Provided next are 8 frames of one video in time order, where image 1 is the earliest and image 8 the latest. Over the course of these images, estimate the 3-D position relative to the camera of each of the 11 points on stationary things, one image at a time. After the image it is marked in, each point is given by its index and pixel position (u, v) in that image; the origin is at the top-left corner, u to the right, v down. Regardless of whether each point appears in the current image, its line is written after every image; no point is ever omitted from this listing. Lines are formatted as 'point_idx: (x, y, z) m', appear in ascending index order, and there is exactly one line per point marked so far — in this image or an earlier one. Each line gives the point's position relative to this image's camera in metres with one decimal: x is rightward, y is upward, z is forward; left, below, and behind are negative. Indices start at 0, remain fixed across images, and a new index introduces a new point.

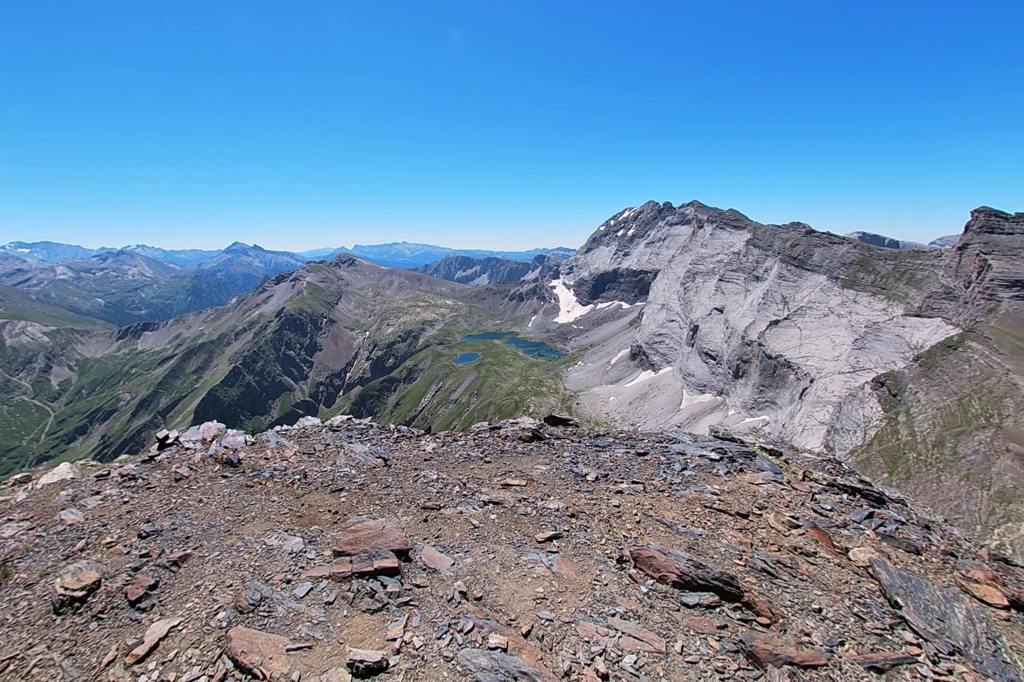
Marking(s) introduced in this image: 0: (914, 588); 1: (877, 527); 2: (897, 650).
0: (+12.3, -7.5, +14.9) m
1: (+14.2, -7.1, +18.6) m
2: (+10.2, -8.2, +12.9) m
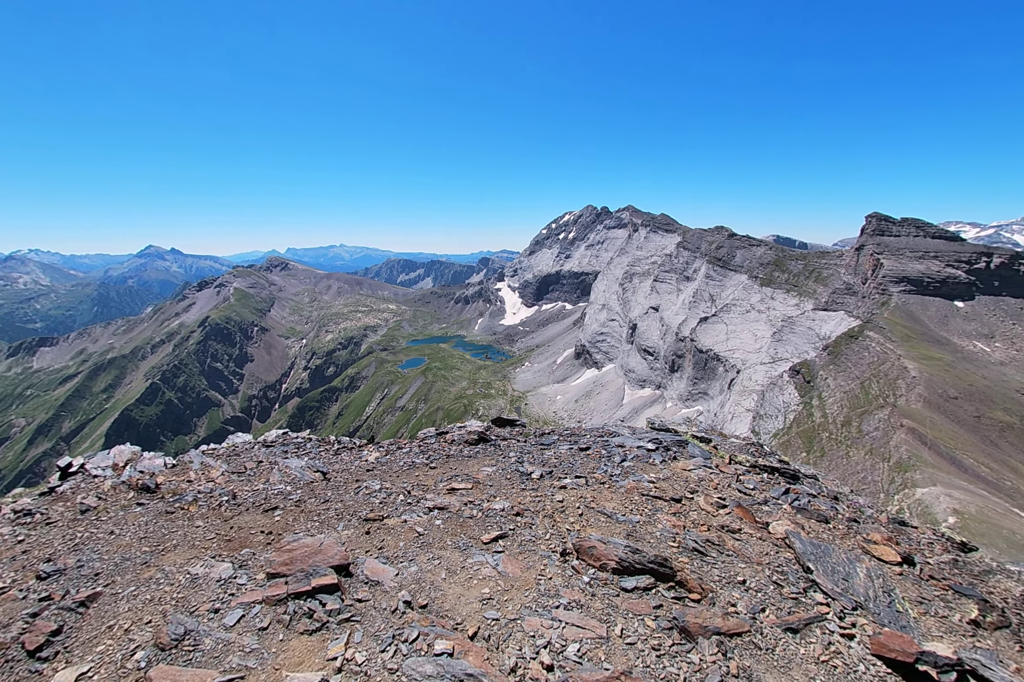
0: (+10.5, -7.1, +16.3) m
1: (+11.9, -6.7, +20.2) m
2: (+8.6, -7.8, +14.1) m
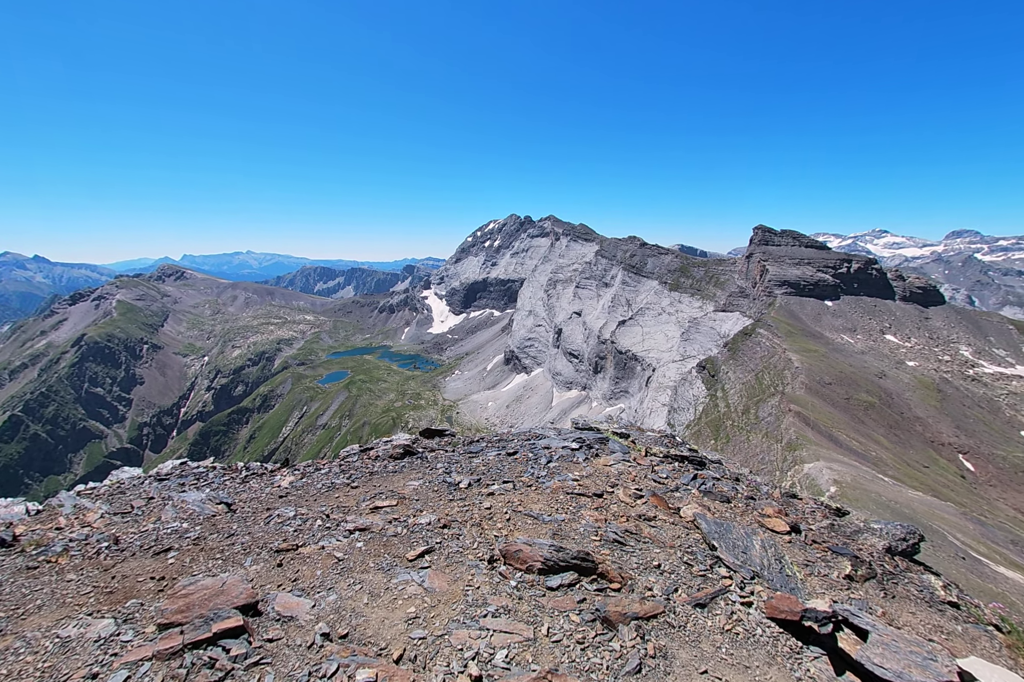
0: (+7.7, -6.9, +17.7) m
1: (+8.5, -6.4, +21.7) m
2: (+6.3, -7.6, +15.1) m
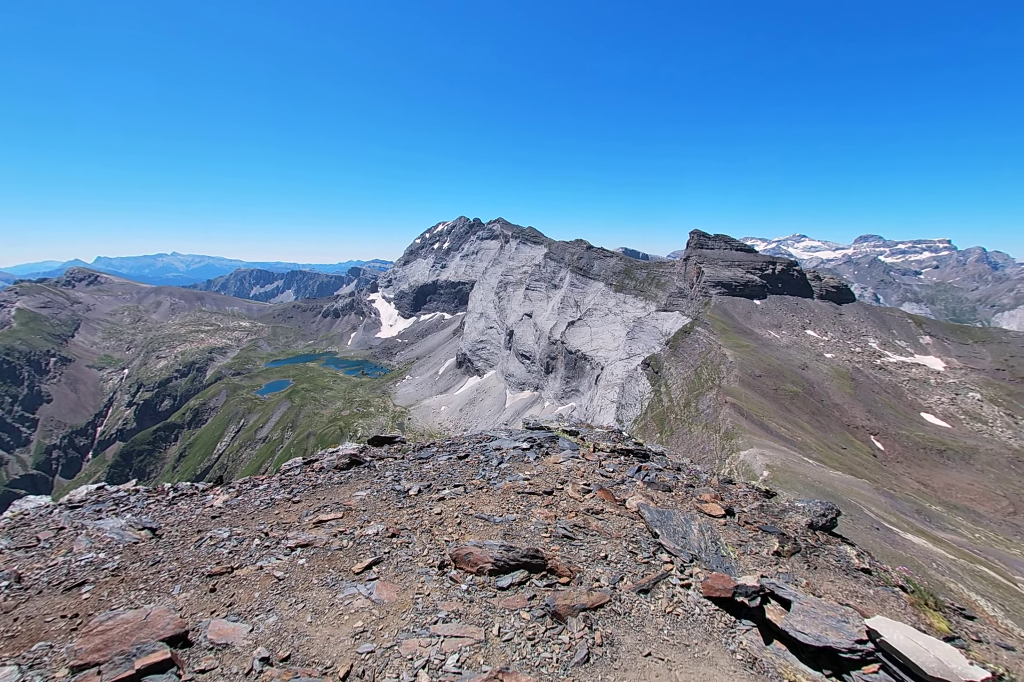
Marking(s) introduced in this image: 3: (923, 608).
0: (+5.8, -6.7, +18.3) m
1: (+6.1, -6.3, +22.5) m
2: (+4.7, -7.4, +15.7) m
3: (+13.3, -8.6, +15.9) m
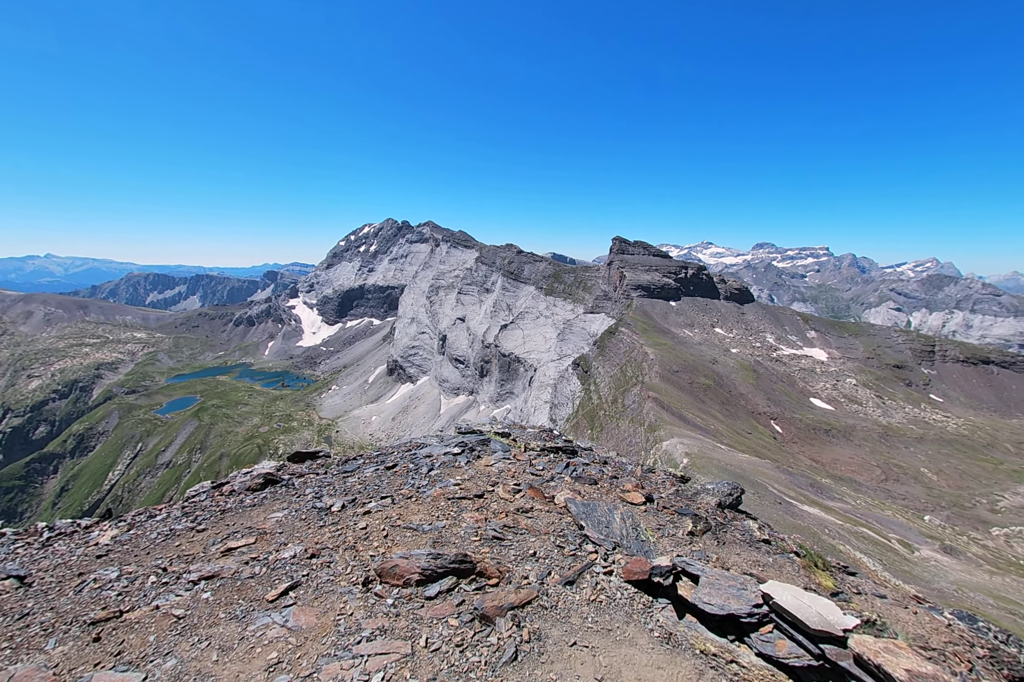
0: (+3.0, -6.6, +18.9) m
1: (+2.6, -6.2, +23.0) m
2: (+2.3, -7.3, +16.0) m
3: (+10.9, -8.2, +17.5) m
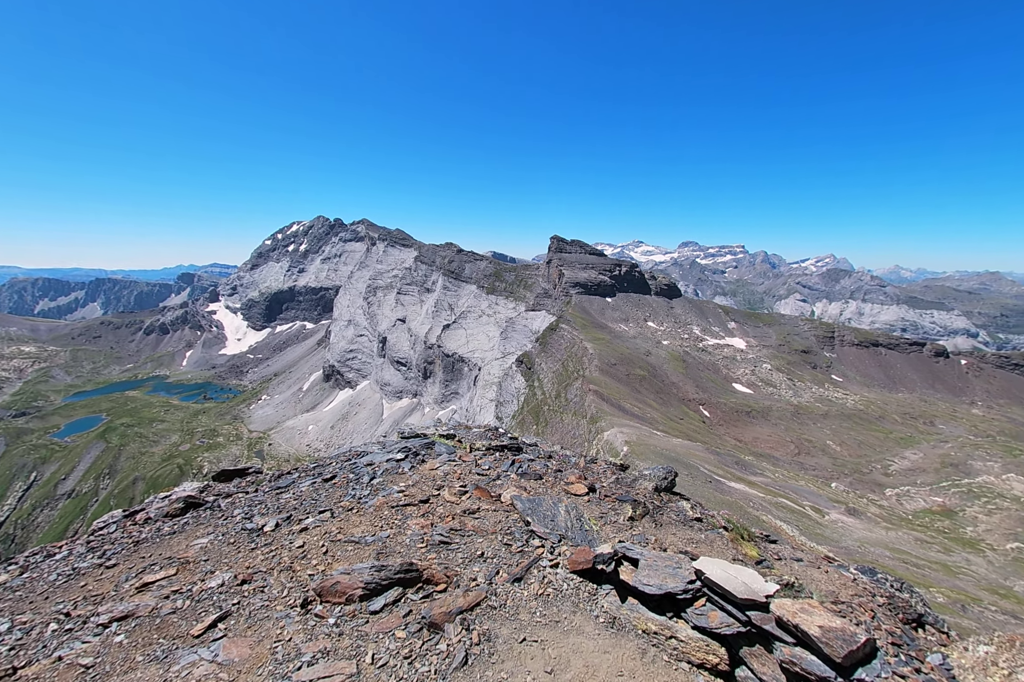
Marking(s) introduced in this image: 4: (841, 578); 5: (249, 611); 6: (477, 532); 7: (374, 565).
0: (+0.9, -6.6, +19.6) m
1: (+0.1, -6.2, +23.6) m
2: (+0.7, -7.4, +16.7) m
3: (+9.0, -7.9, +19.2) m
4: (+12.5, -9.0, +18.4) m
5: (-8.1, -8.2, +15.1) m
6: (-1.4, -7.1, +18.1) m
7: (-4.6, -7.3, +16.1) m
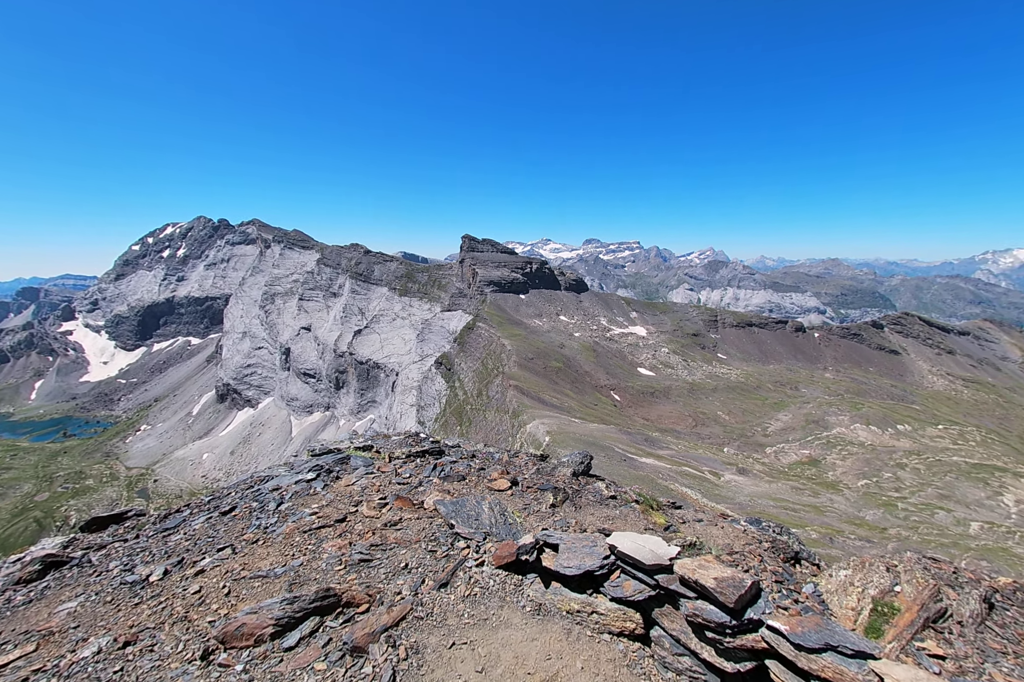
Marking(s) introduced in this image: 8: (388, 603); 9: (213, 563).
0: (-2.0, -6.9, +20.4) m
1: (-3.6, -6.5, +24.2) m
2: (-1.7, -7.7, +17.5) m
3: (+6.0, -7.5, +21.5) m
4: (+9.7, -8.3, +21.3) m
5: (-10.0, -9.3, +14.6) m
6: (-4.1, -7.6, +18.6) m
7: (-6.9, -8.1, +16.1) m
8: (-3.6, -8.3, +15.9) m
9: (-10.9, -8.3, +18.9) m
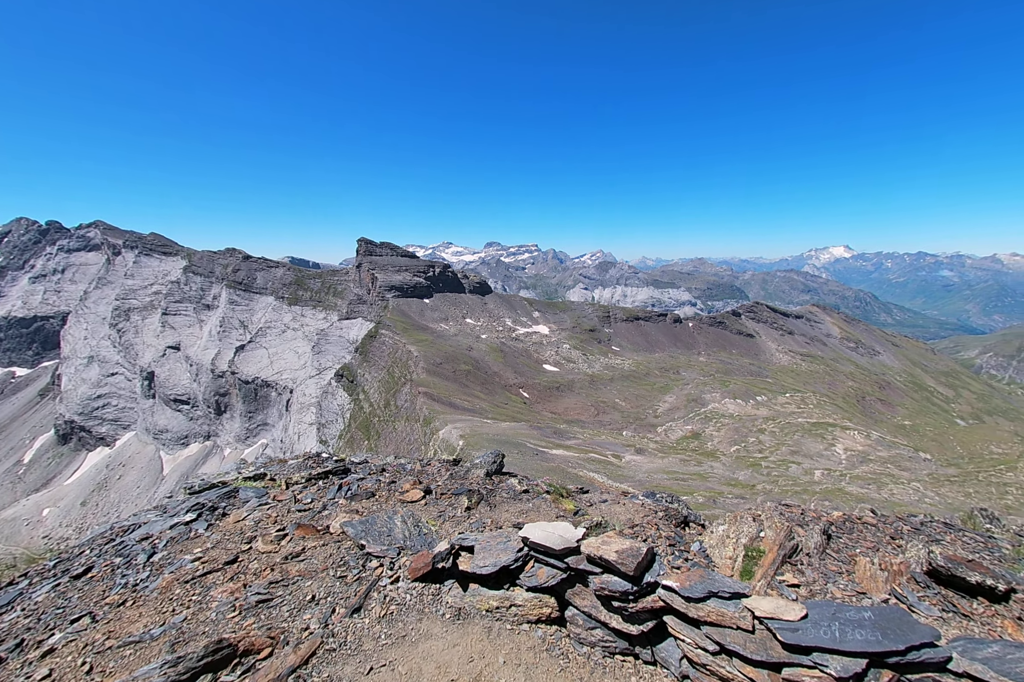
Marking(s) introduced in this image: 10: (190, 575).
0: (-5.4, -7.7, +21.1) m
1: (-7.7, -7.5, +24.6) m
2: (-4.6, -8.6, +18.3) m
3: (+2.3, -7.7, +23.6) m
4: (+6.0, -8.2, +24.1) m
5: (-12.0, -10.8, +13.9) m
6: (-7.1, -8.6, +18.9) m
7: (-9.3, -9.4, +16.0) m
8: (-6.1, -9.3, +16.4) m
9: (-13.8, -9.9, +18.1) m
10: (-11.4, -8.9, +19.9) m
